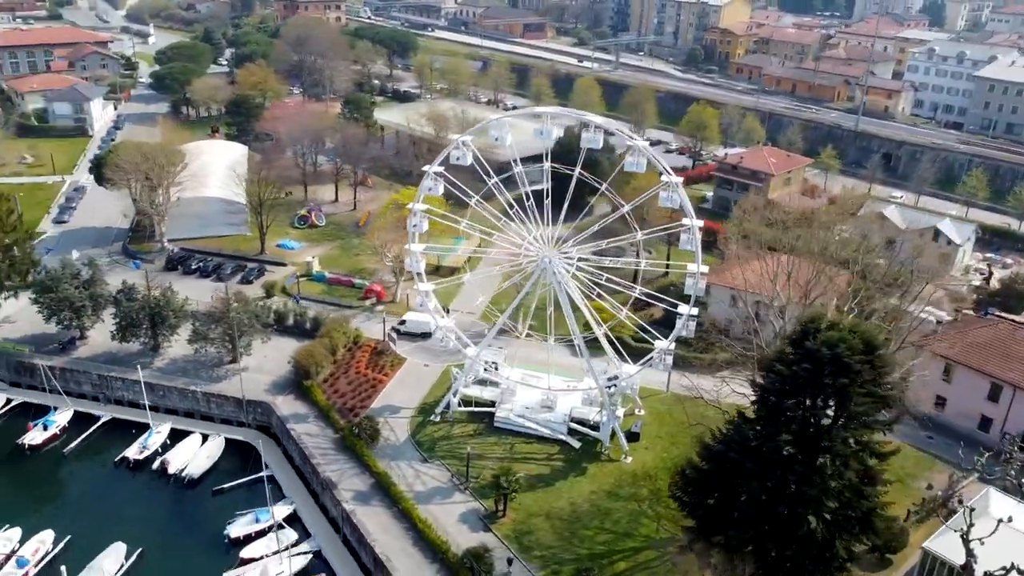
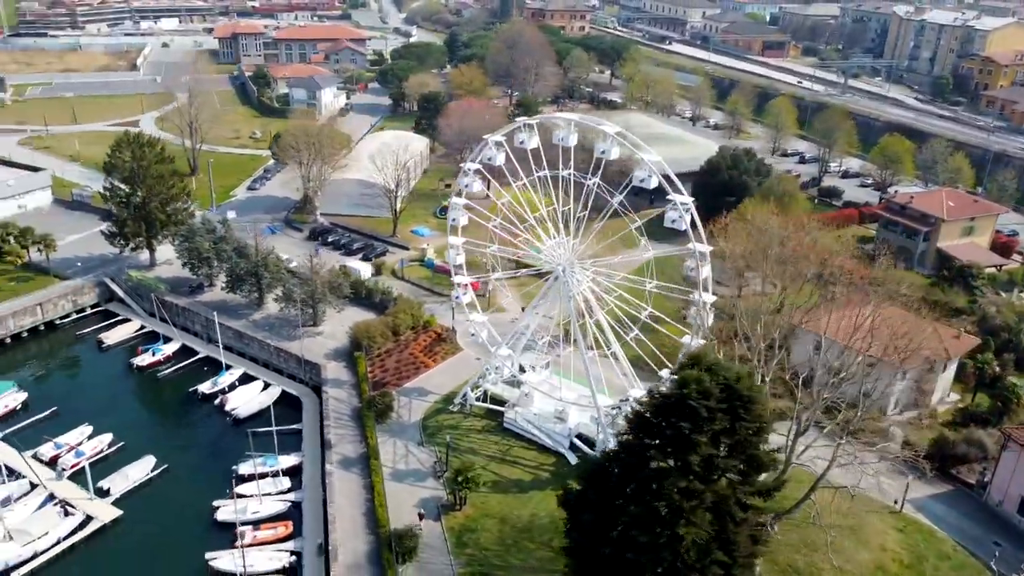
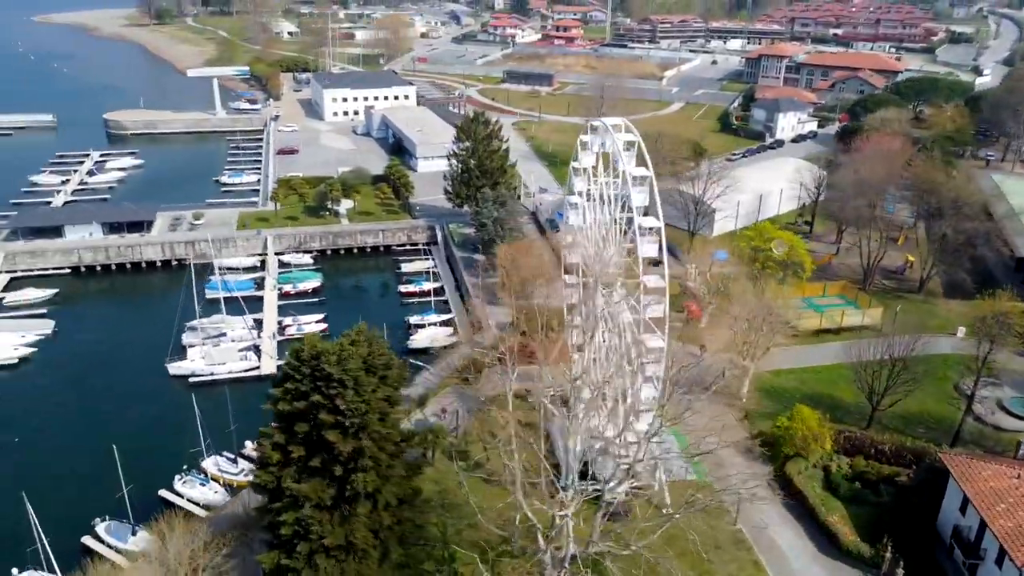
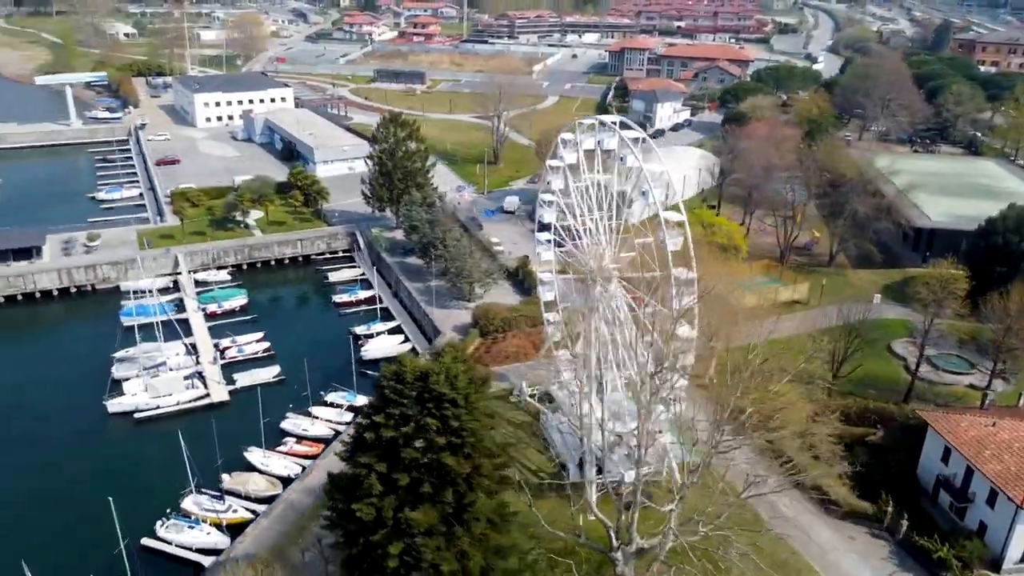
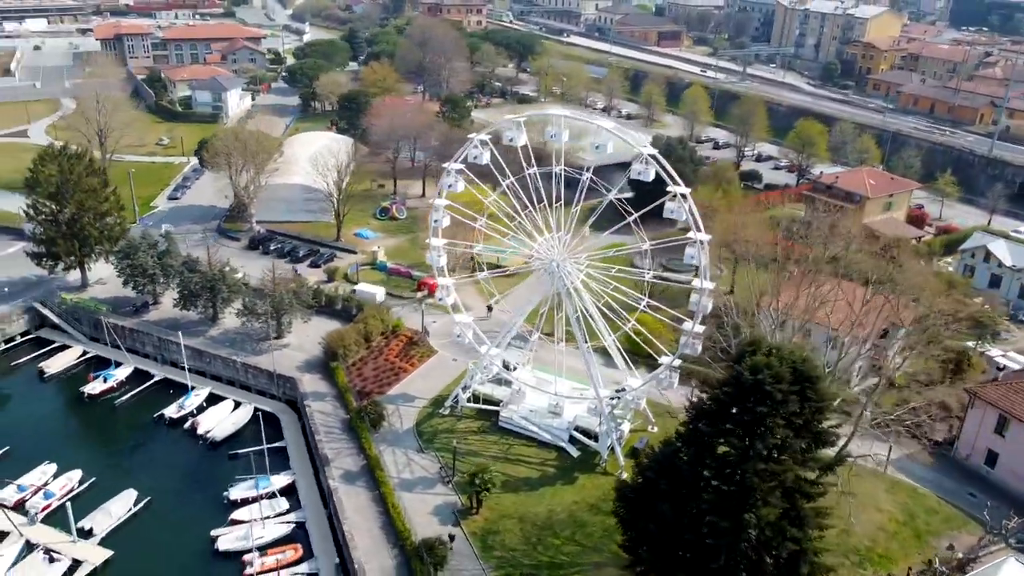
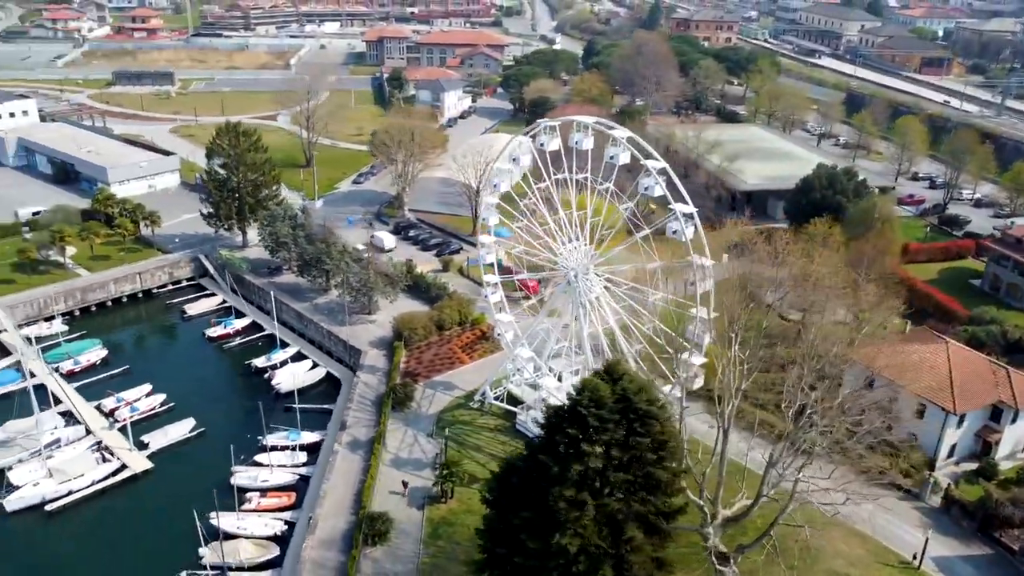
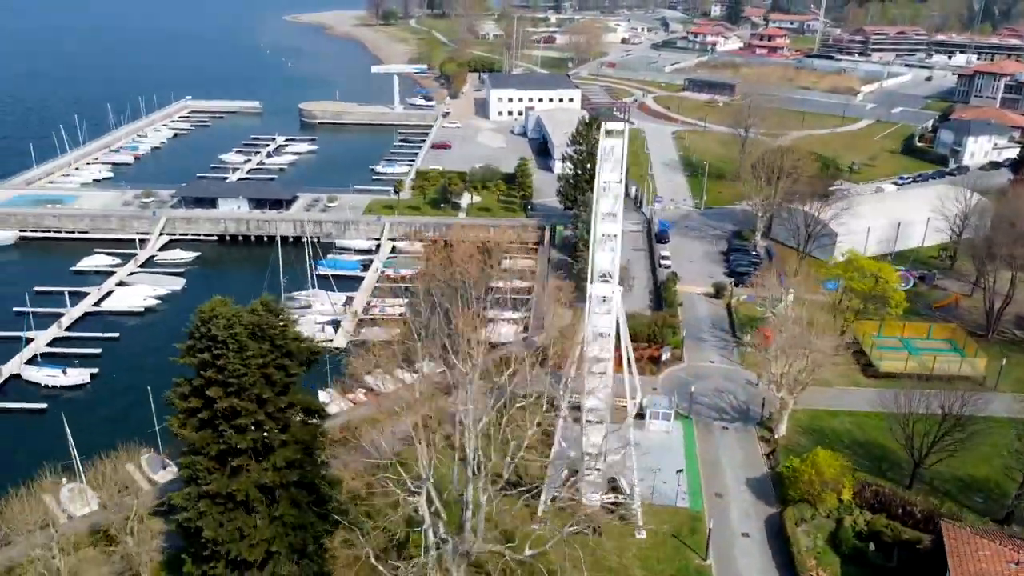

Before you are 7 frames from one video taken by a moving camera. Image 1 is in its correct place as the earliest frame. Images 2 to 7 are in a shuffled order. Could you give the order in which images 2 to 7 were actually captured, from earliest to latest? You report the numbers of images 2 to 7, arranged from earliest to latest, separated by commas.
5, 2, 6, 4, 3, 7
